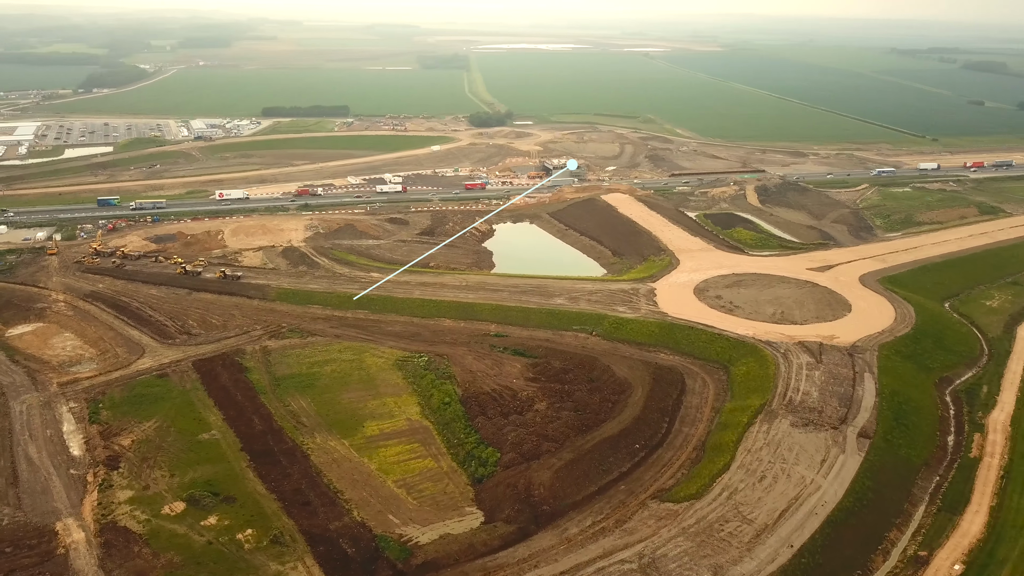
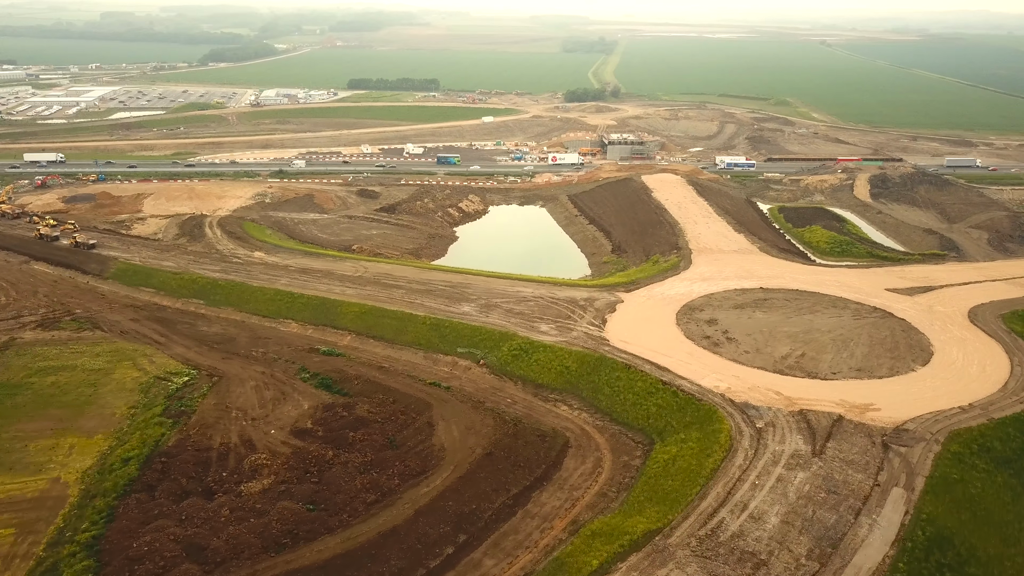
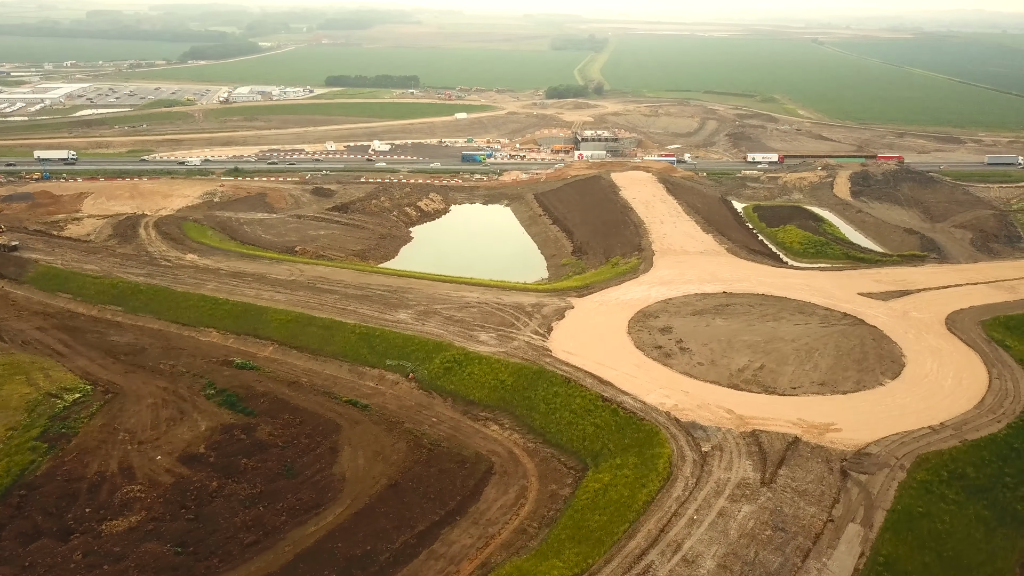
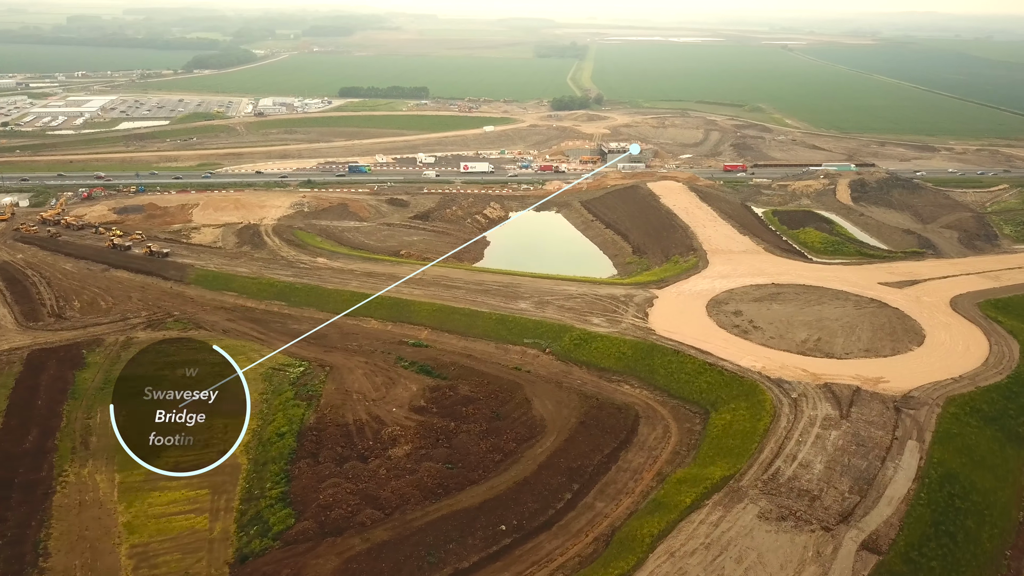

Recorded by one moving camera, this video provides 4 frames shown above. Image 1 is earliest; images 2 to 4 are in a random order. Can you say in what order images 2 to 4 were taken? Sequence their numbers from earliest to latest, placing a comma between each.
4, 2, 3
